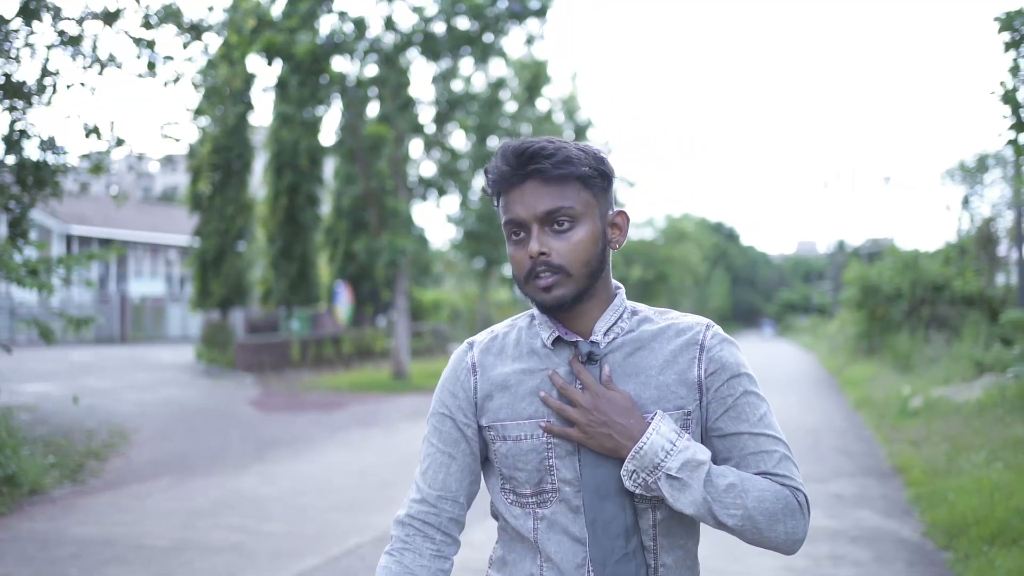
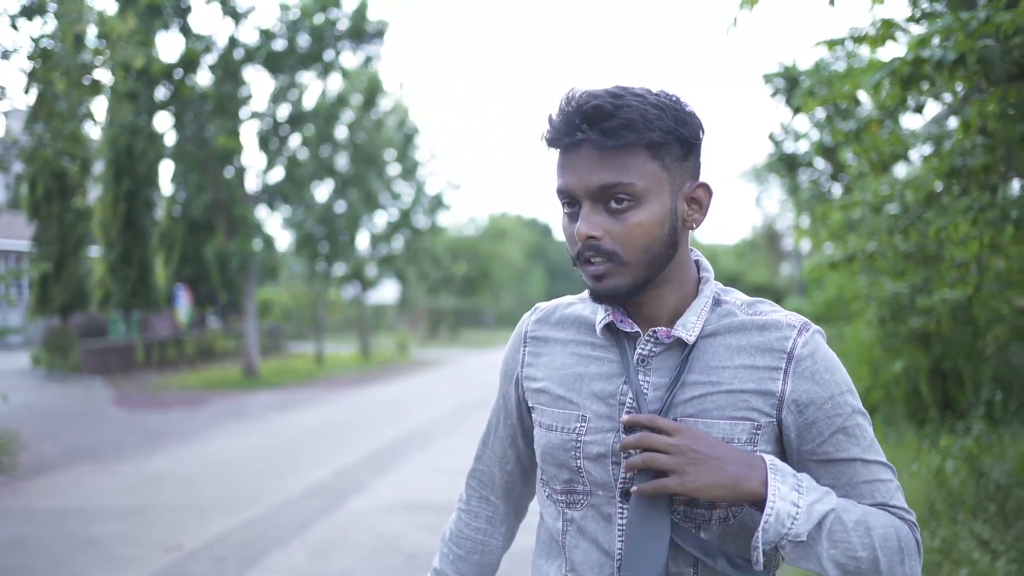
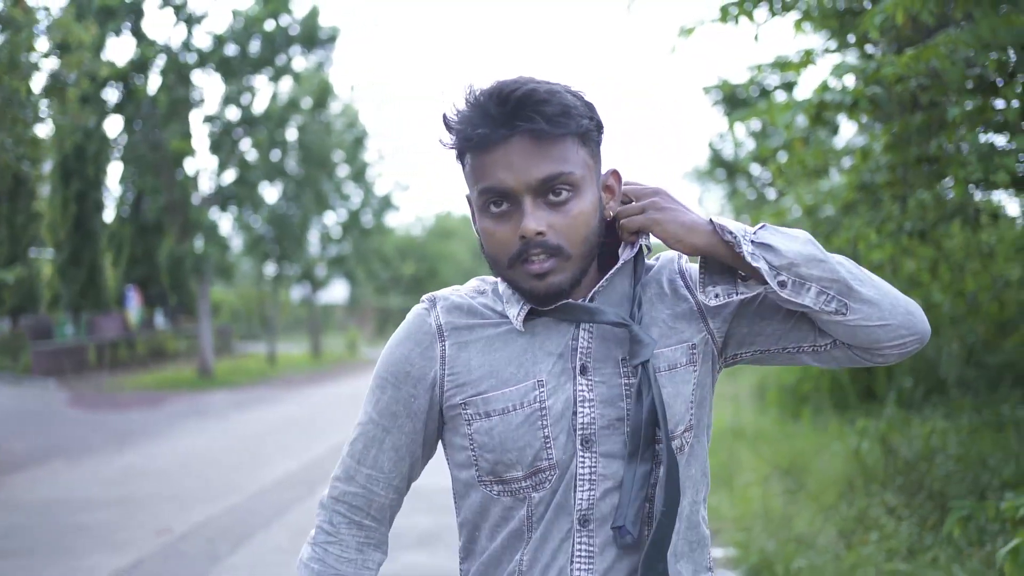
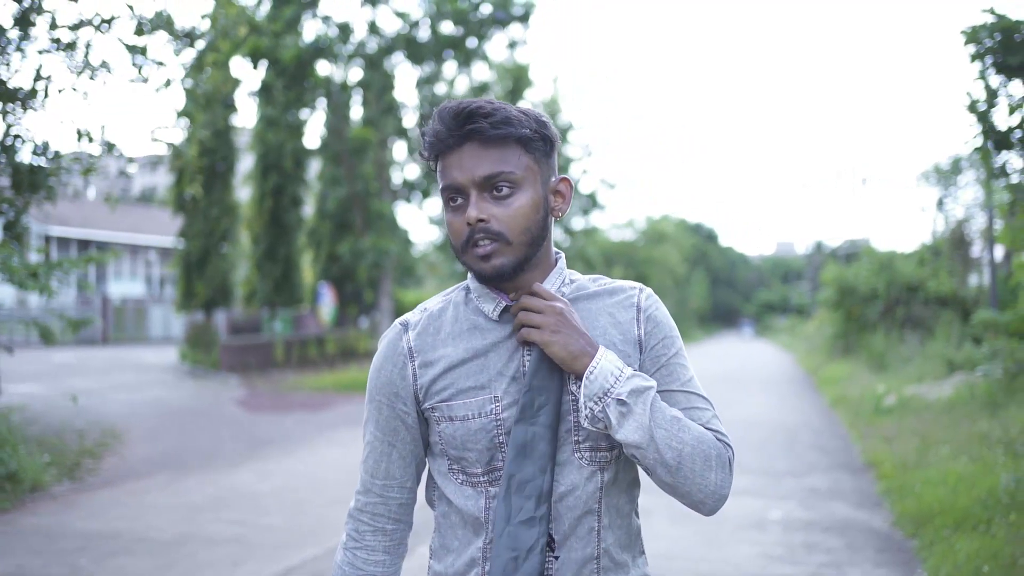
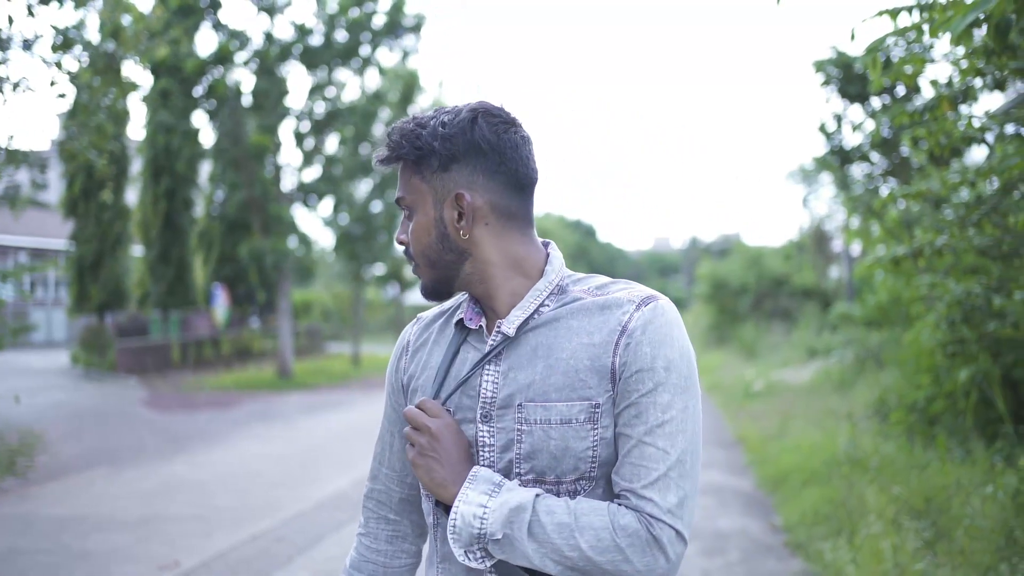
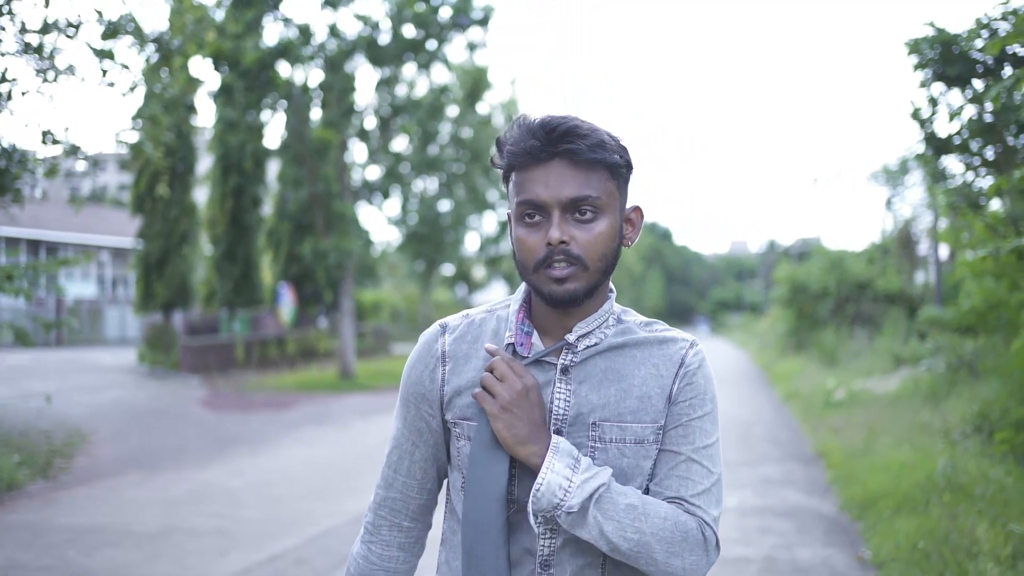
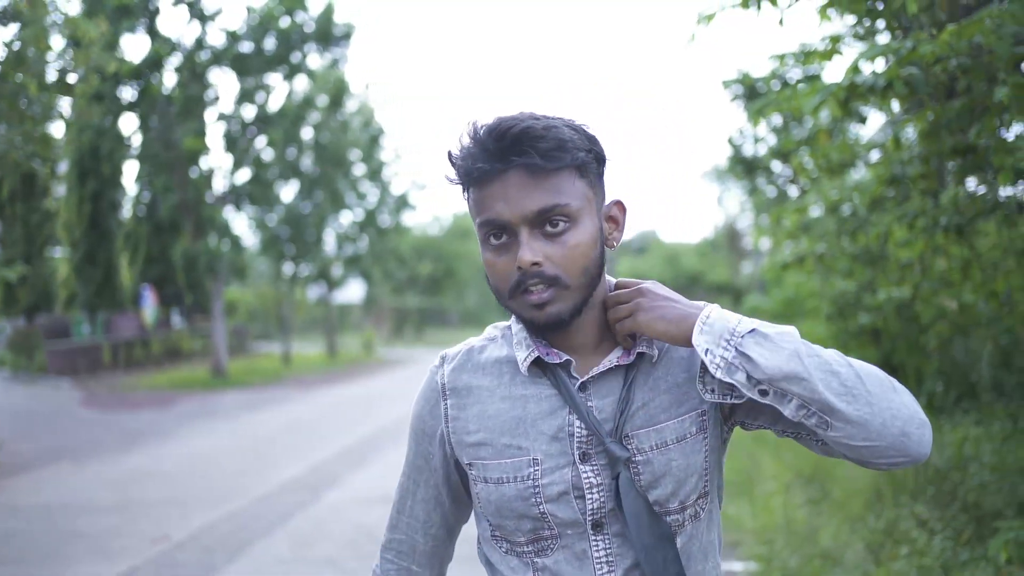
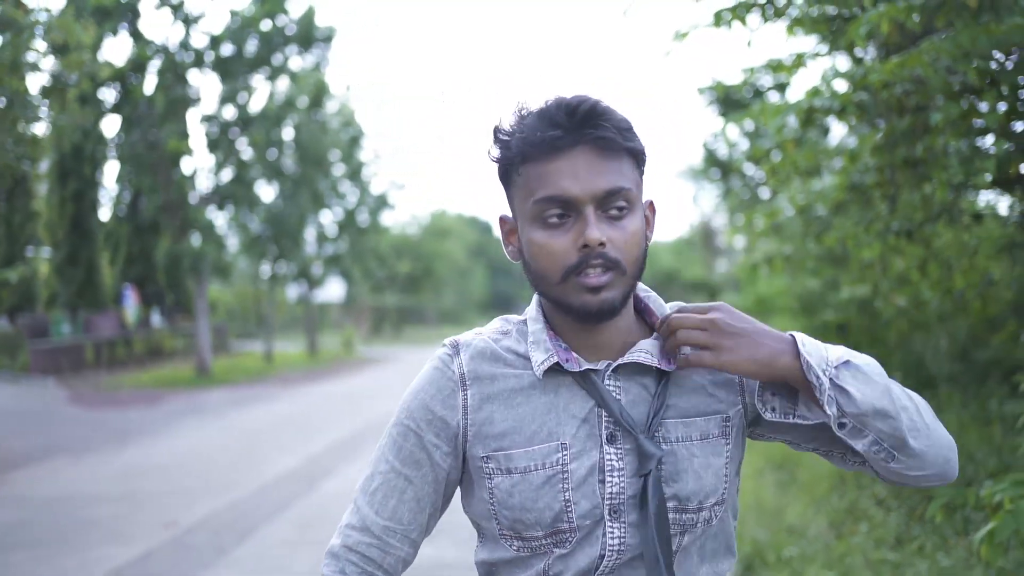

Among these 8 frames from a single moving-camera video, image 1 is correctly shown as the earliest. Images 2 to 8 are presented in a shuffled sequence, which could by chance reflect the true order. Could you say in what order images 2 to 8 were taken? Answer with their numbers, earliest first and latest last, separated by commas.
4, 6, 5, 2, 7, 3, 8
